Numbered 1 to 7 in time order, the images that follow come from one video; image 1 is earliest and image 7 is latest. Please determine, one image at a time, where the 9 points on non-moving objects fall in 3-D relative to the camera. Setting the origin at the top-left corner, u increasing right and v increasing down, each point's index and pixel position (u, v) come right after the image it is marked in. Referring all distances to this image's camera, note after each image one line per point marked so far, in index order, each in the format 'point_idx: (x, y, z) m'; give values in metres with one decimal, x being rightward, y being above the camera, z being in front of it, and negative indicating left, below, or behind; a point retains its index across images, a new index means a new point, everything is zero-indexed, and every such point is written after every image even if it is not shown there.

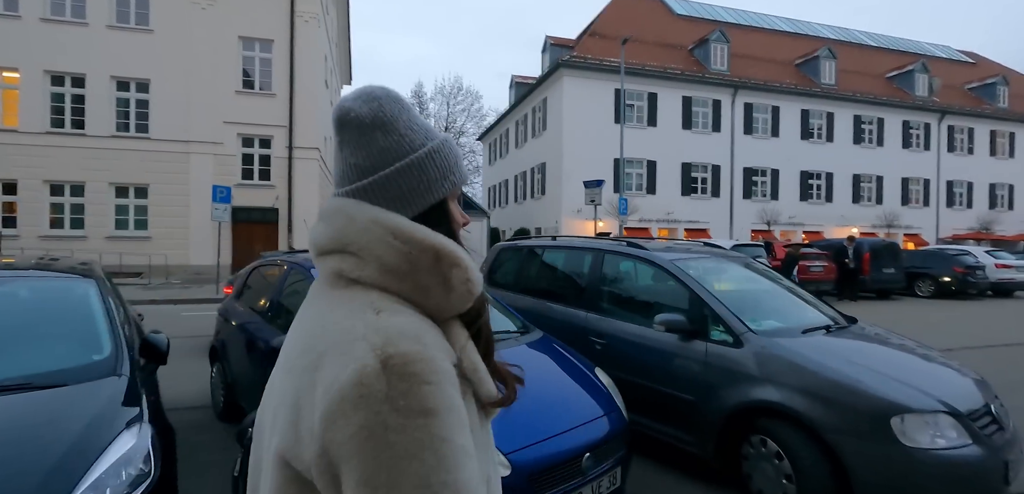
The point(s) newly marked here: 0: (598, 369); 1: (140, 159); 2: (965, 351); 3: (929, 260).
0: (+0.6, -1.0, +3.8) m
1: (-15.7, +3.7, +19.7) m
2: (+8.3, -1.8, +8.3) m
3: (+15.1, -0.5, +16.9) m
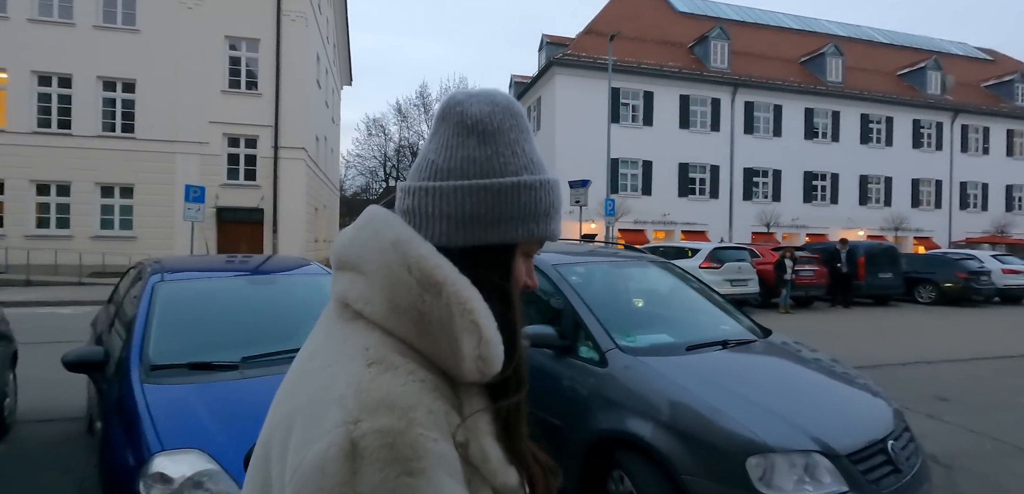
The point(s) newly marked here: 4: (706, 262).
0: (-0.5, -1.0, +3.3) m
1: (-16.3, +3.7, +19.7) m
2: (+7.3, -1.9, +7.7) m
3: (+14.4, -0.6, +16.1) m
4: (+5.3, -0.4, +12.9) m
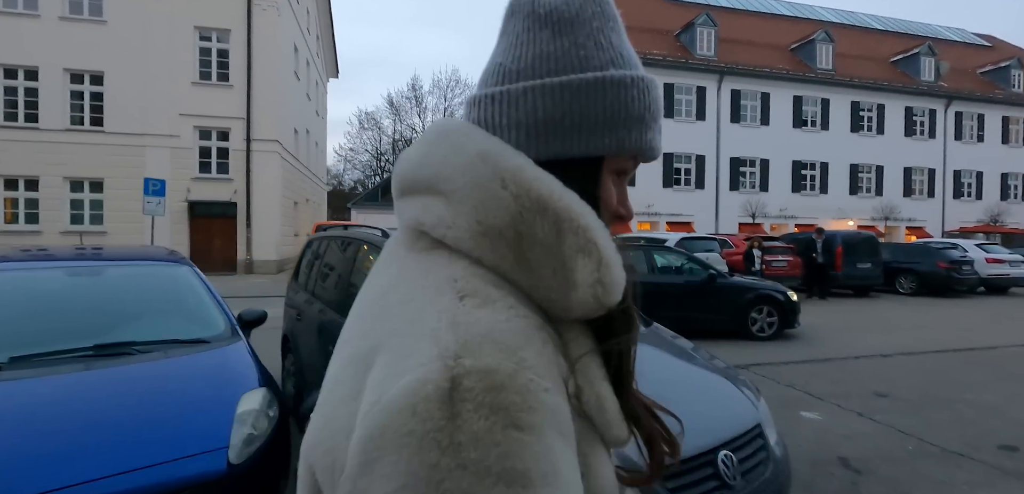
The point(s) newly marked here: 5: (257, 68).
0: (-1.6, -0.9, +3.0) m
1: (-17.3, +3.9, +19.4) m
2: (+6.2, -1.7, +7.3) m
3: (+13.4, -0.2, +15.6) m
4: (+4.2, -0.2, +12.5) m
5: (-10.8, +7.5, +19.8) m
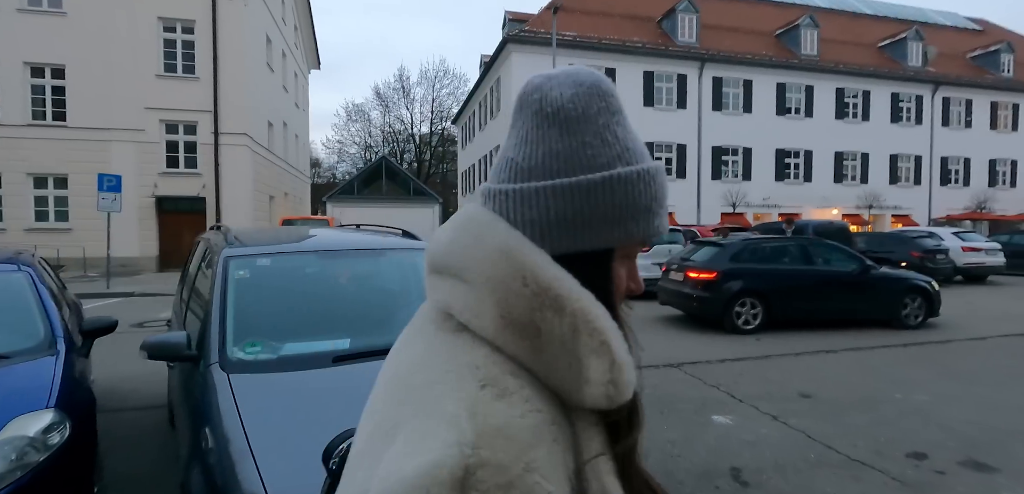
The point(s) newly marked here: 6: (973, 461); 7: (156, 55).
0: (-2.6, -0.9, +2.7) m
1: (-18.4, +4.0, +19.0) m
2: (+5.2, -1.6, +7.0) m
3: (+12.3, +0.1, +15.3) m
4: (+3.1, +0.1, +12.3) m
5: (-12.0, +7.7, +19.3) m
6: (+3.8, -1.8, +3.8) m
7: (-14.6, +7.9, +19.1) m
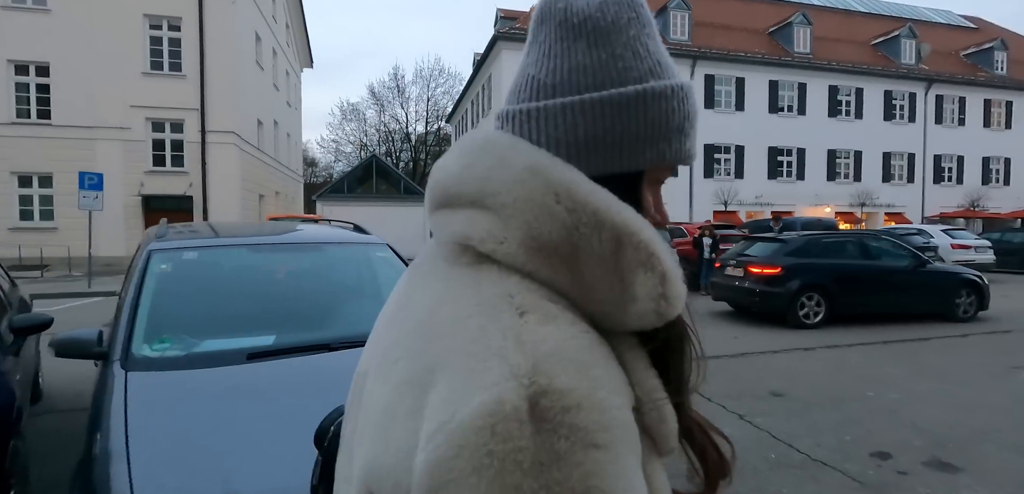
0: (-3.0, -0.9, +2.6) m
1: (-18.9, +4.1, +18.8) m
2: (+4.8, -1.5, +6.9) m
3: (+11.8, +0.2, +15.2) m
4: (+2.7, +0.1, +12.1) m
5: (-12.4, +7.8, +19.1) m
6: (+3.4, -1.7, +3.7) m
7: (-15.0, +7.9, +19.0) m
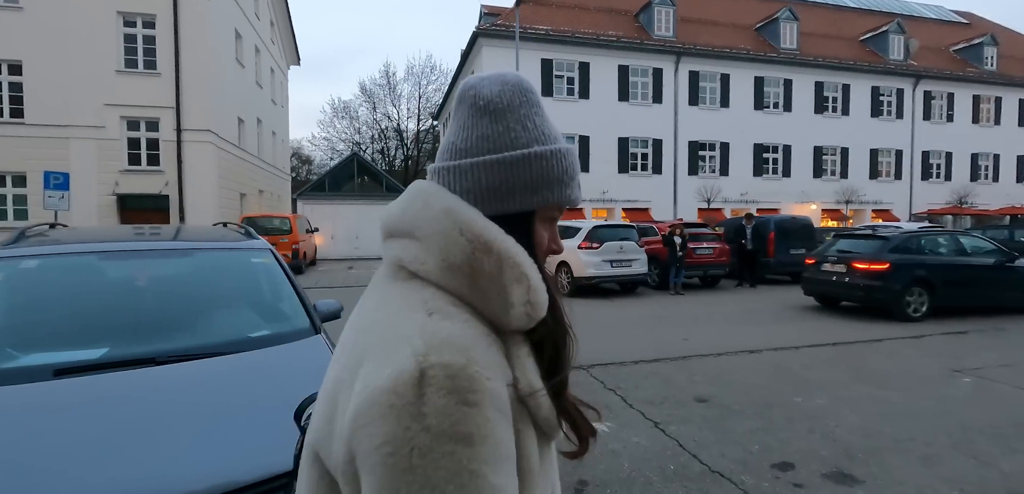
0: (-3.9, -1.0, +2.4) m
1: (-19.8, +4.1, +18.7) m
2: (+3.9, -1.5, +6.8) m
3: (+11.0, +0.3, +15.1) m
4: (+1.8, +0.1, +12.0) m
5: (-13.3, +7.8, +19.0) m
6: (+2.5, -1.7, +3.6) m
7: (-15.9, +7.9, +18.8) m
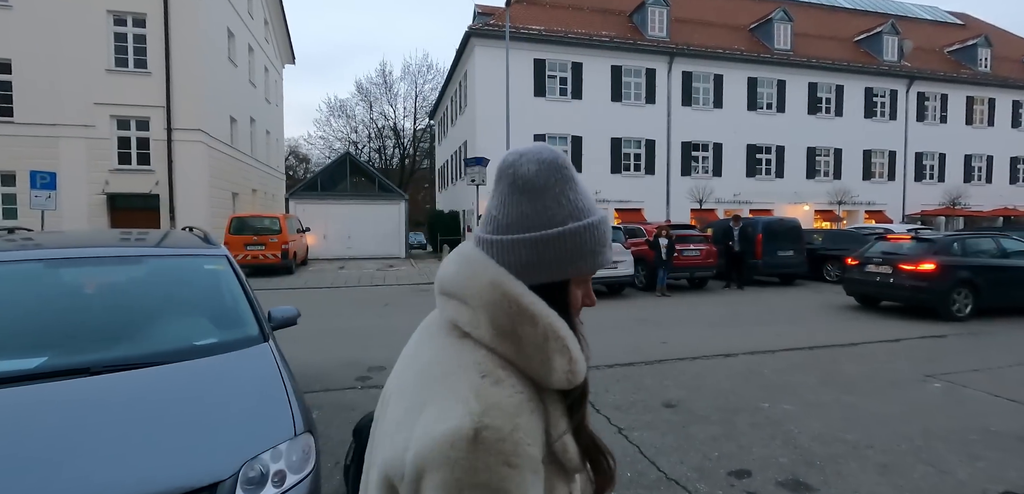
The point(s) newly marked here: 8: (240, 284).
0: (-4.2, -1.0, +2.4) m
1: (-20.1, +4.1, +18.6) m
2: (+3.5, -1.6, +6.8) m
3: (+10.6, +0.2, +15.1) m
4: (+1.5, +0.1, +12.0) m
5: (-13.7, +7.8, +18.9) m
6: (+2.2, -1.8, +3.6) m
7: (-16.3, +8.0, +18.7) m
8: (-2.1, -0.3, +3.6) m
